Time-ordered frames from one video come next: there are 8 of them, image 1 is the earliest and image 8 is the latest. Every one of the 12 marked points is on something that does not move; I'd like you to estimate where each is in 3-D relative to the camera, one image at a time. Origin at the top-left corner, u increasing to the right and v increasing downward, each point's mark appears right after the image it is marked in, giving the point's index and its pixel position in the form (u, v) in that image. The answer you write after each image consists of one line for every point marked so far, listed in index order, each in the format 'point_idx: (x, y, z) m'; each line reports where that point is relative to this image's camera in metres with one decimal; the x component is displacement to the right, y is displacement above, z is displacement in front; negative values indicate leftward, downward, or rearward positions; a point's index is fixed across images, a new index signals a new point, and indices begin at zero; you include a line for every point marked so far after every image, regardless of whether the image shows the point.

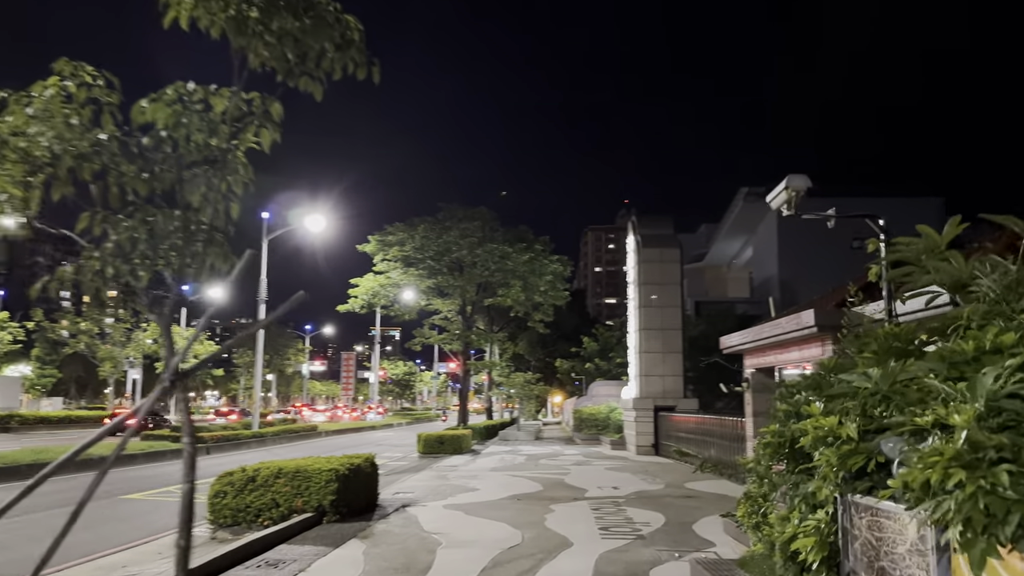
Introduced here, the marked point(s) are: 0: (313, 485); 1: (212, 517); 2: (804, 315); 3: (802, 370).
0: (-2.9, -2.9, +10.4) m
1: (-4.4, -3.4, +10.5) m
2: (+4.4, -0.4, +10.6) m
3: (+4.8, -1.3, +11.7) m
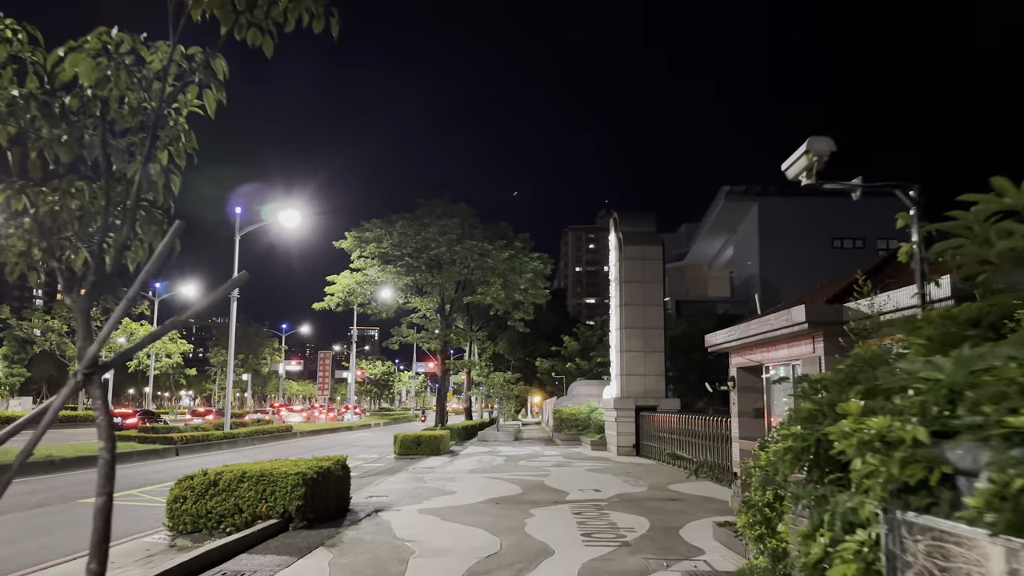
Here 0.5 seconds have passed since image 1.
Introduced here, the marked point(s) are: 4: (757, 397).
0: (-3.2, -2.8, +9.8) m
1: (-4.7, -3.3, +9.8) m
2: (+4.1, -0.3, +10.2) m
3: (+4.4, -1.3, +11.3) m
4: (+4.6, -2.1, +13.4) m
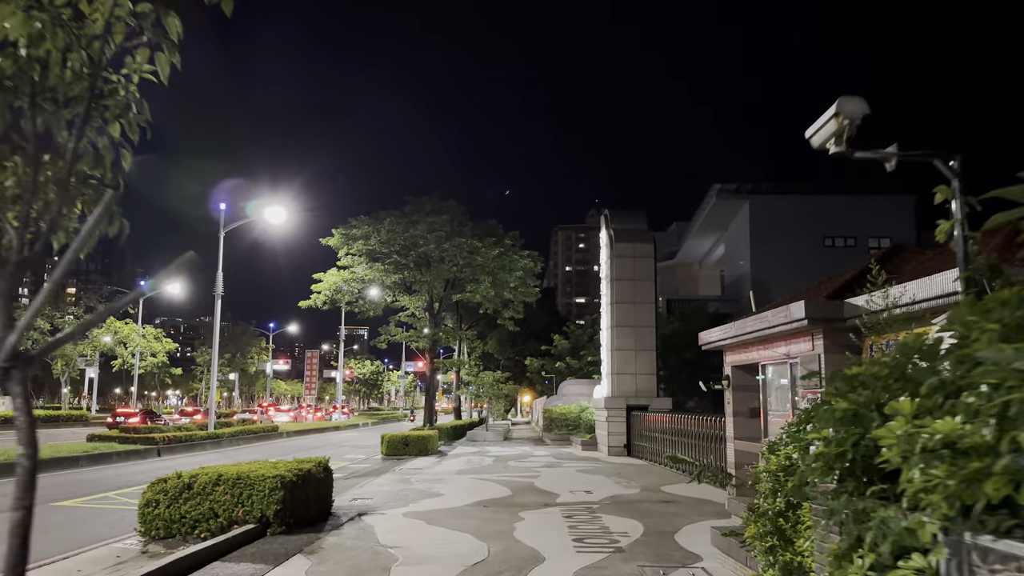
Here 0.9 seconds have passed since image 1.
0: (-3.4, -2.7, +9.4) m
1: (-4.9, -3.2, +9.4) m
2: (+3.9, -0.3, +9.9) m
3: (+4.3, -1.2, +10.9) m
4: (+4.4, -2.0, +13.1) m
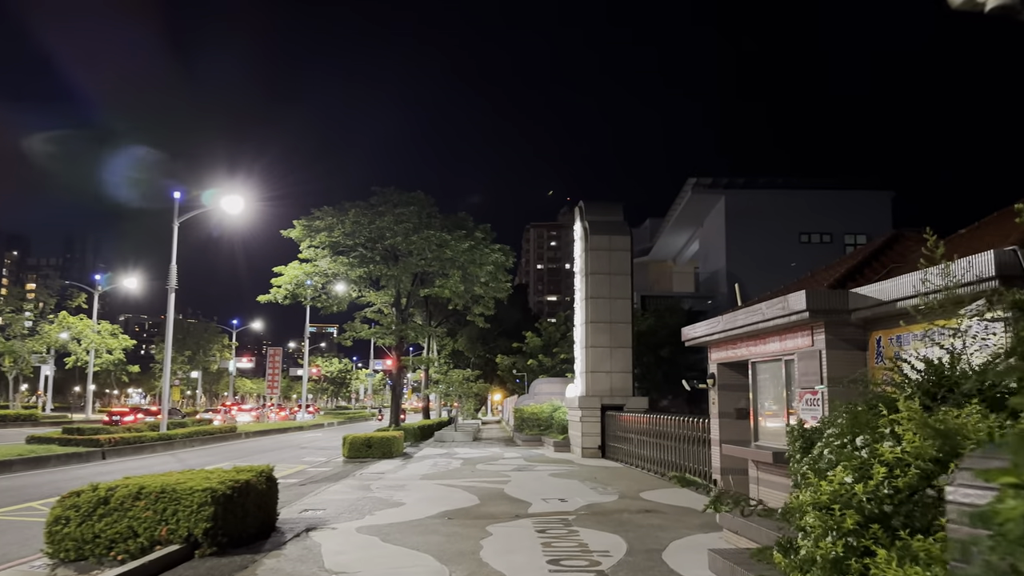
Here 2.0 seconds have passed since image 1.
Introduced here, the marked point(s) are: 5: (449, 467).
0: (-3.8, -2.5, +8.1) m
1: (-5.3, -3.0, +8.1) m
2: (+3.5, -0.1, +8.9) m
3: (+3.8, -1.1, +10.0) m
4: (+3.8, -1.8, +12.1) m
5: (-1.7, -4.8, +19.2) m
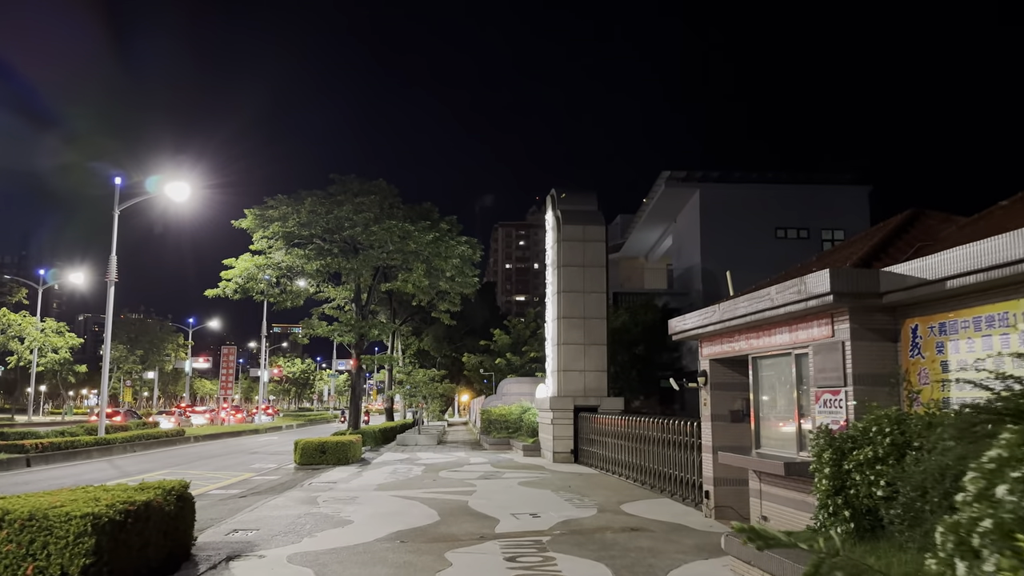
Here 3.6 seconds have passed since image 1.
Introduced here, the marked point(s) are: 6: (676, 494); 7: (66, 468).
0: (-4.1, -2.3, +6.4) m
1: (-5.6, -2.7, +6.3) m
2: (+3.1, +0.1, +7.5) m
3: (+3.4, -0.9, +8.6) m
4: (+3.3, -1.6, +10.7) m
5: (-2.6, -4.6, +17.6) m
6: (+3.3, -4.0, +13.9) m
7: (-12.6, -5.0, +19.8) m
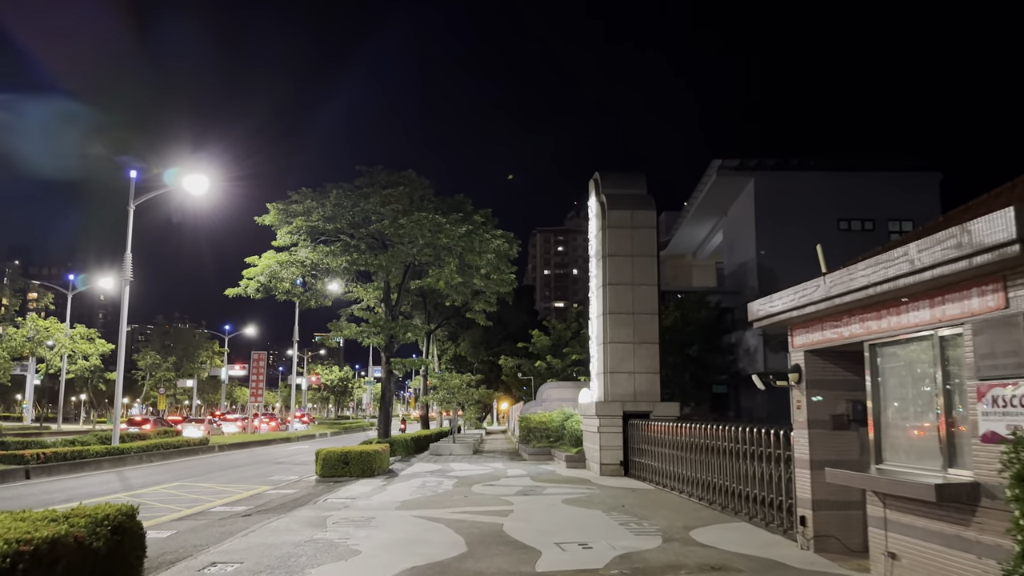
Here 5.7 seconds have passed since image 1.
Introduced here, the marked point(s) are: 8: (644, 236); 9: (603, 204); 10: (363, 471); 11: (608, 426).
0: (-3.8, -2.0, +4.5) m
1: (-5.3, -2.4, +4.5) m
2: (+3.5, +0.5, +5.3) m
3: (+3.8, -0.5, +6.4) m
4: (+3.8, -1.3, +8.5) m
5: (-1.6, -4.4, +15.6) m
6: (+4.0, -3.7, +11.6) m
7: (-11.5, -5.0, +18.4) m
8: (+3.6, +1.4, +19.3) m
9: (+2.5, +2.3, +19.8) m
10: (-3.9, -4.8, +18.7) m
11: (+2.6, -3.7, +18.9) m
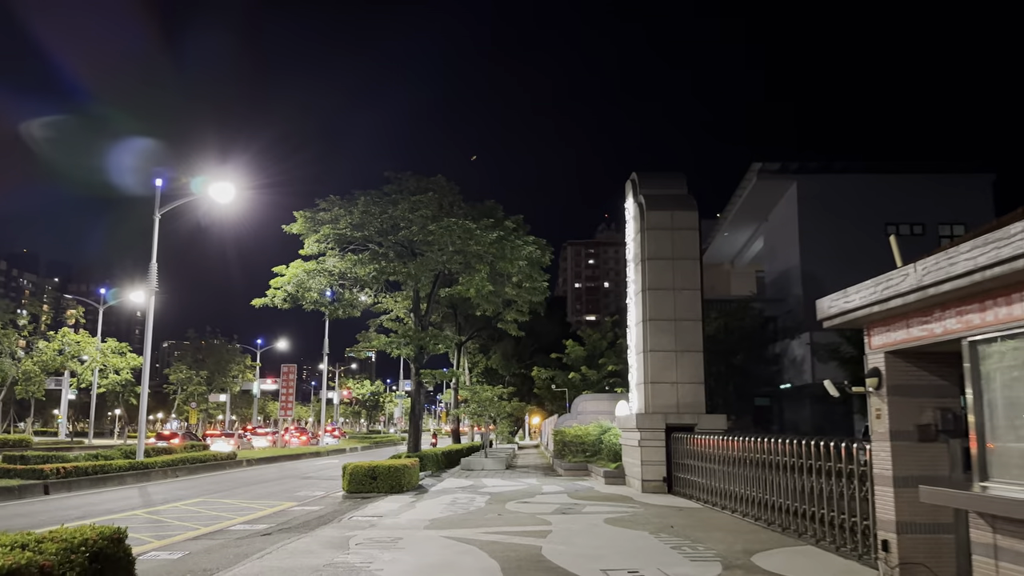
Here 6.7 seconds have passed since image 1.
0: (-3.6, -1.9, +3.7) m
1: (-5.0, -2.3, +3.7) m
2: (+3.7, +0.6, +4.2) m
3: (+4.1, -0.4, +5.3) m
4: (+4.3, -1.2, +7.3) m
5: (-0.9, -4.5, +14.6) m
6: (+4.5, -3.7, +10.4) m
7: (-10.6, -5.2, +17.8) m
8: (+4.4, +1.3, +18.2) m
9: (+3.4, +2.2, +18.8) m
10: (-3.0, -5.0, +17.9) m
11: (+3.4, -3.8, +17.8) m
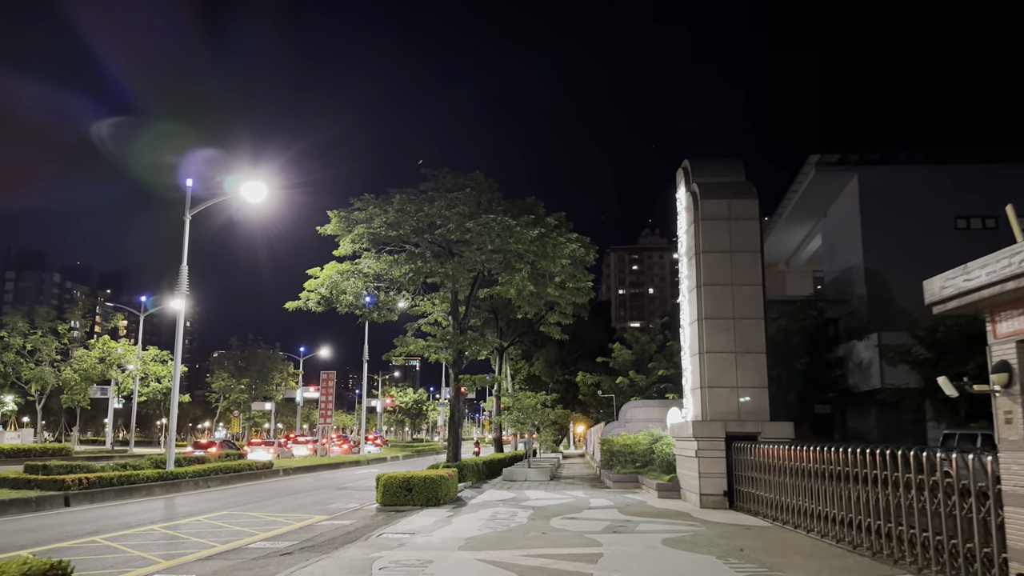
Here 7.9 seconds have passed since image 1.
0: (-3.4, -1.7, +2.7) m
1: (-4.8, -2.2, +2.7) m
2: (+3.9, +0.9, +2.7) m
3: (+4.3, -0.1, +3.7) m
4: (+4.6, -1.0, +5.8) m
5: (0.0, -4.4, +13.3) m
6: (+5.1, -3.5, +8.8) m
7: (-9.6, -5.2, +17.1) m
8: (+5.4, +1.4, +16.7) m
9: (+4.4, +2.3, +17.3) m
10: (-2.0, -4.9, +16.7) m
11: (+4.5, -3.7, +16.3) m
